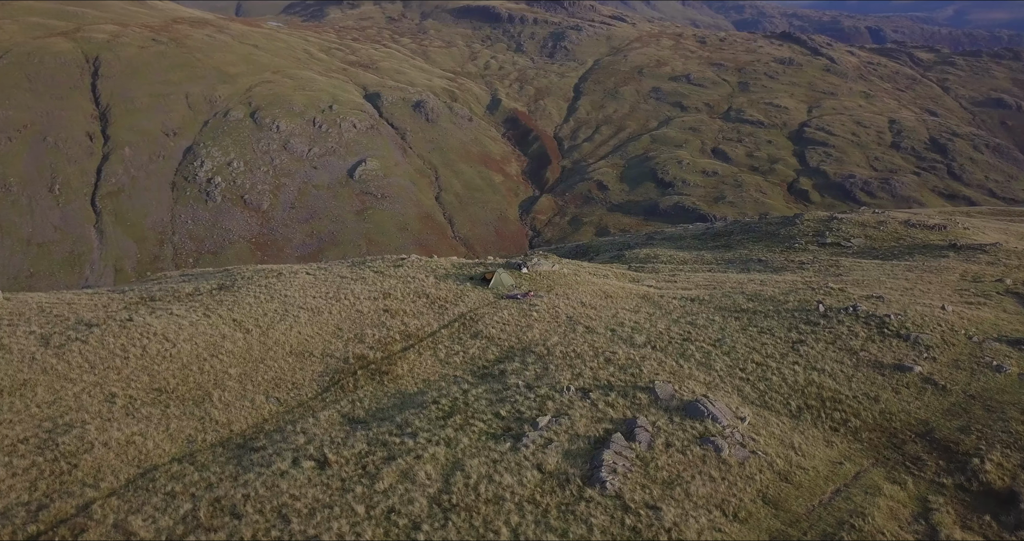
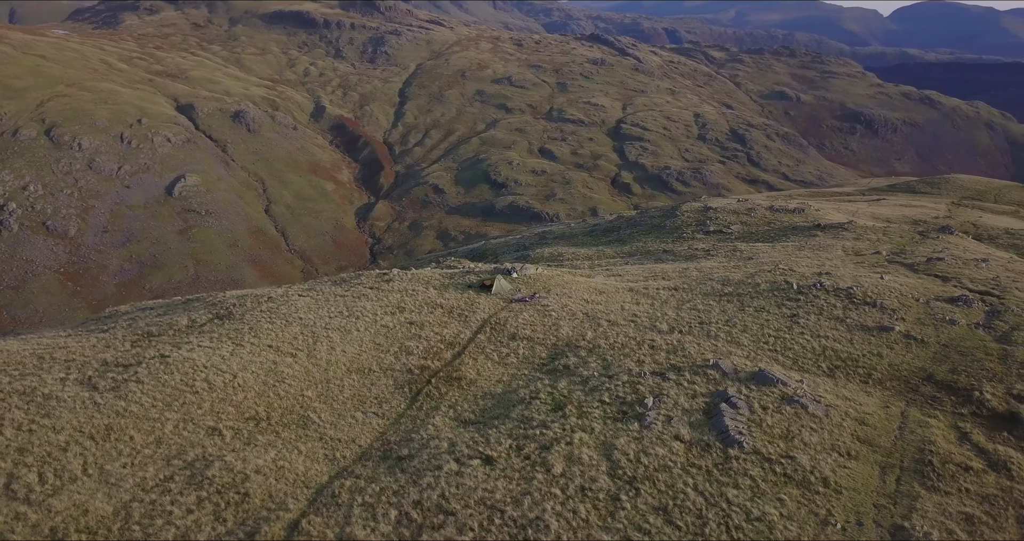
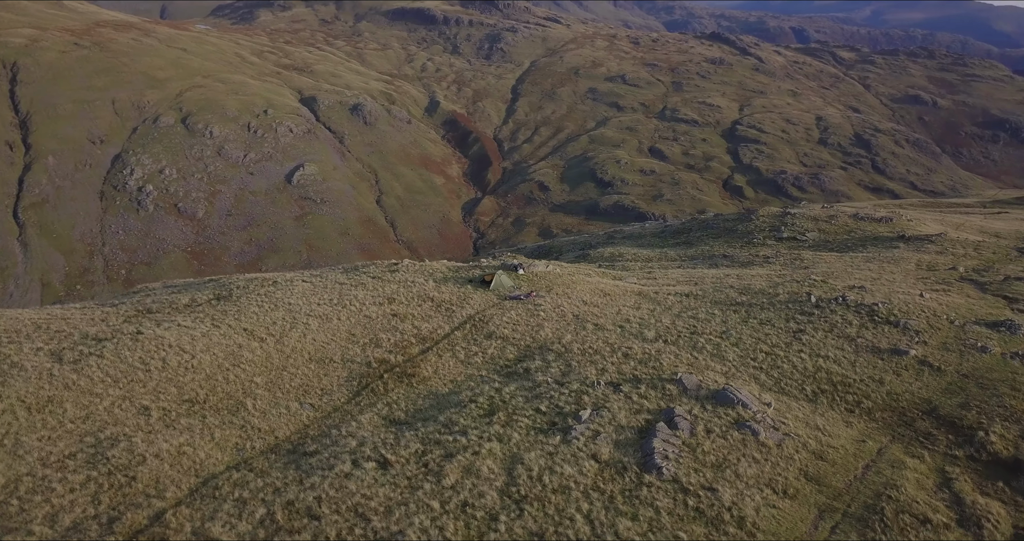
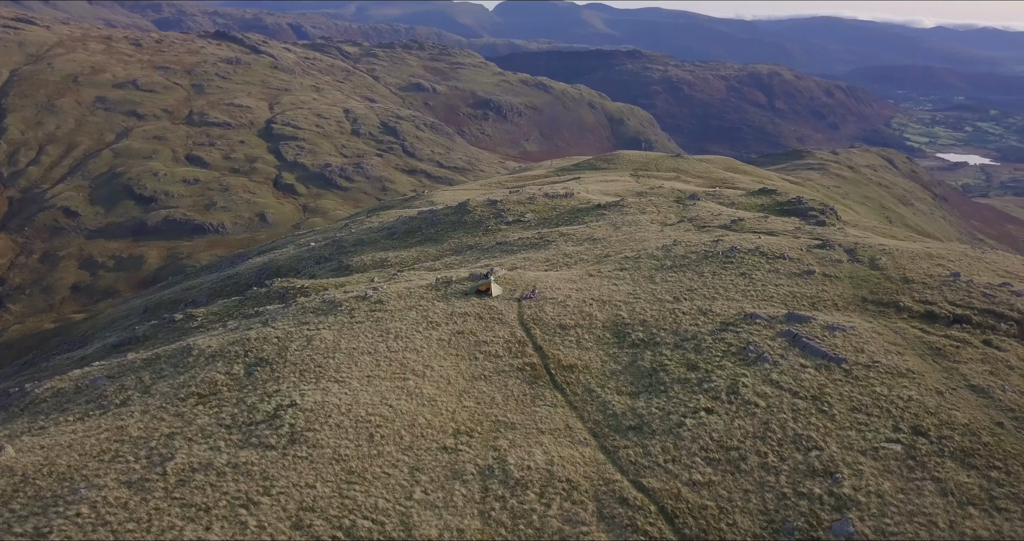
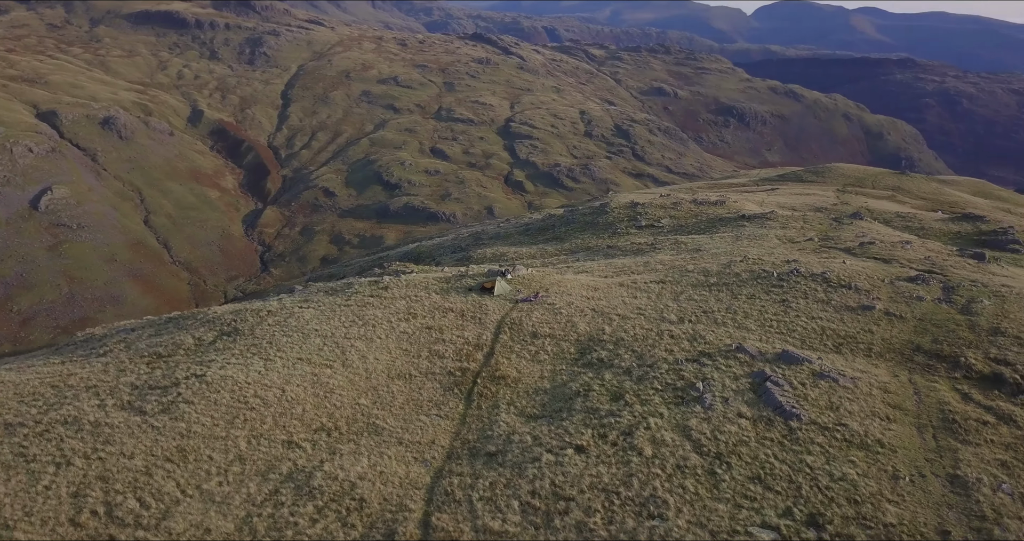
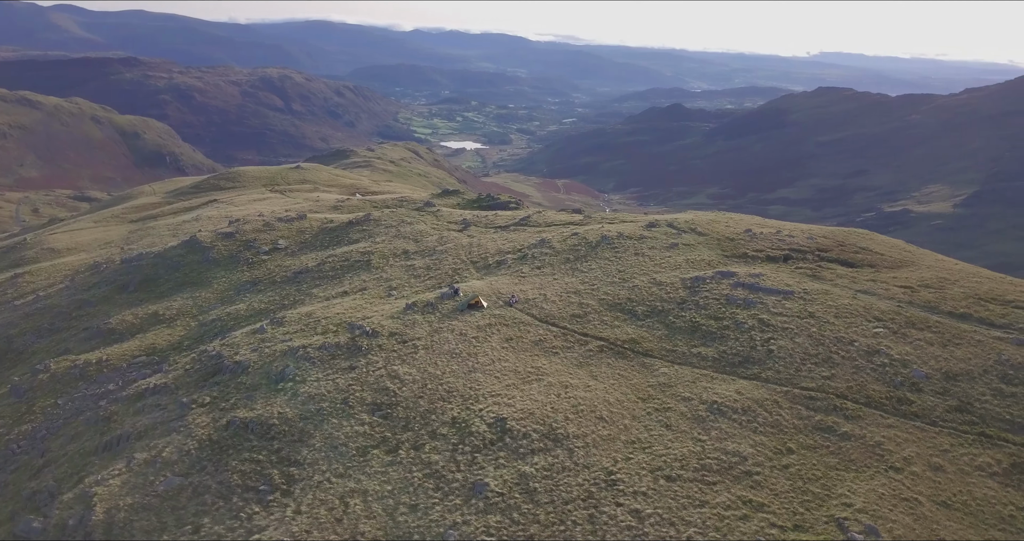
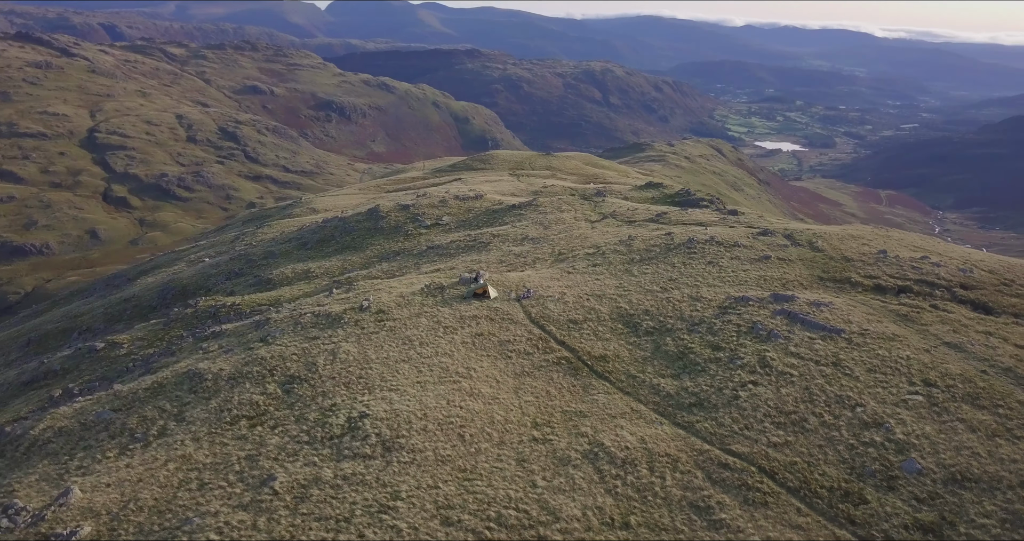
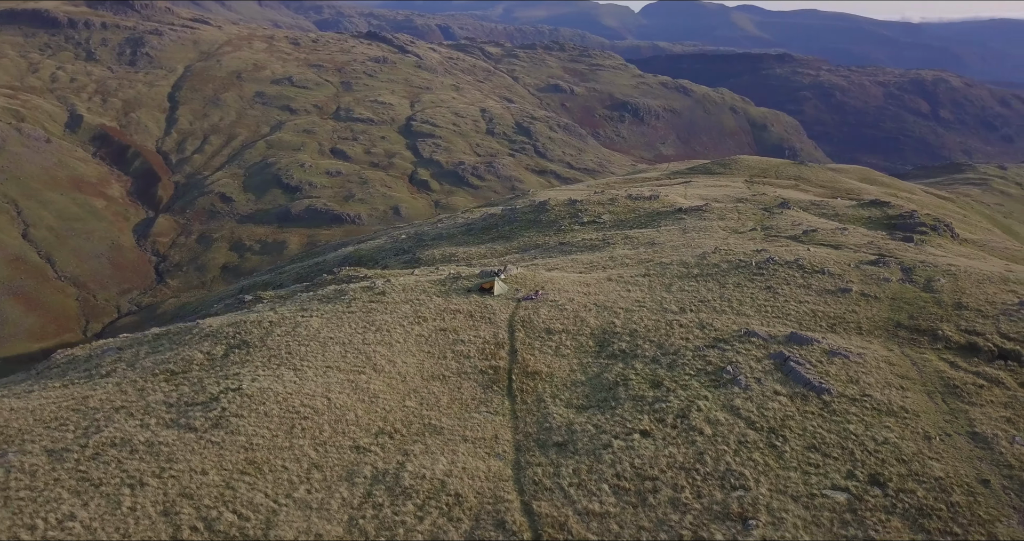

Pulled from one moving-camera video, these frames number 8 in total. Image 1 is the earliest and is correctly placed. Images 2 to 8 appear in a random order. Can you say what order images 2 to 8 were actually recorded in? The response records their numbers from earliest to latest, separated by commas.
3, 2, 5, 8, 4, 7, 6
